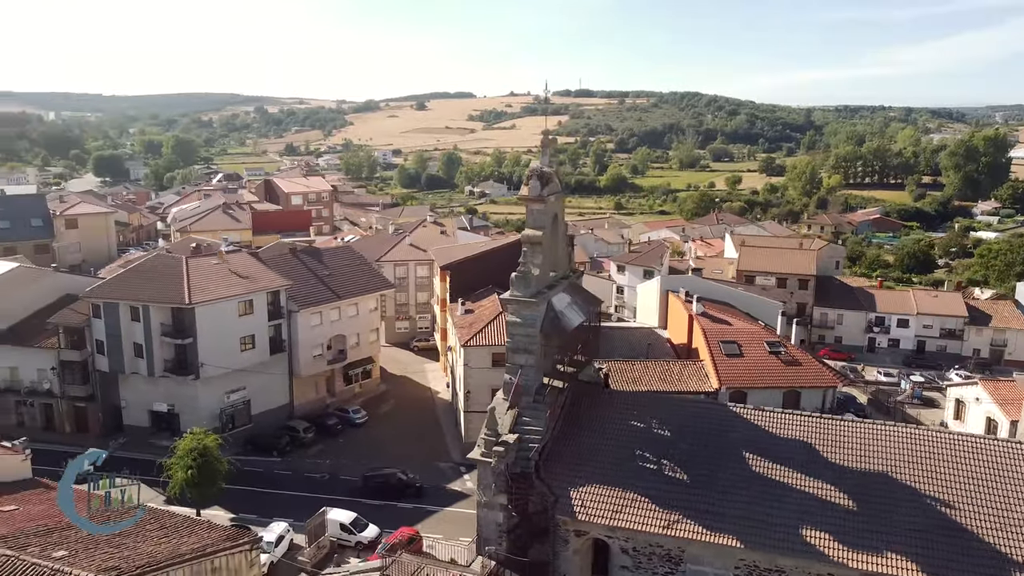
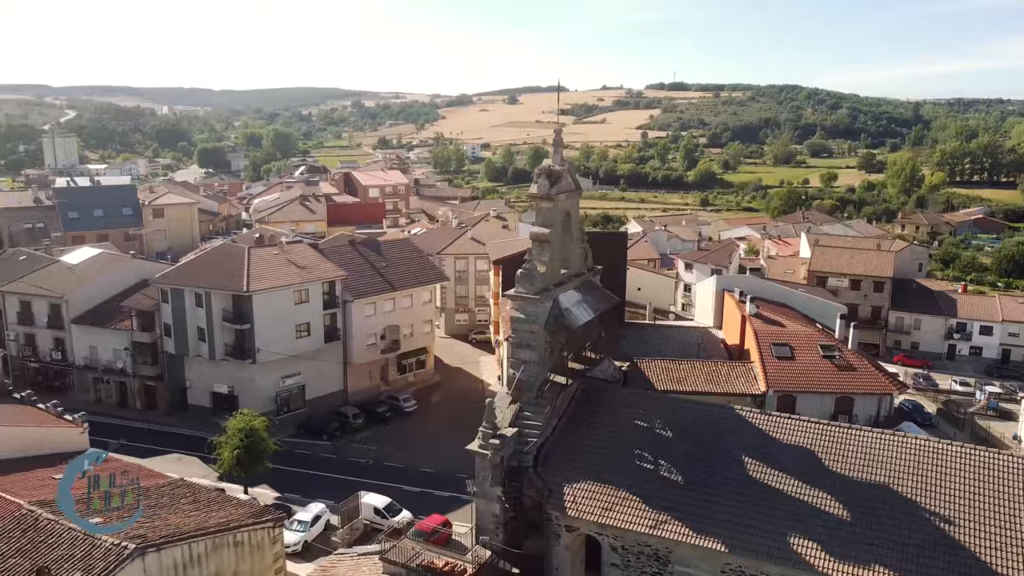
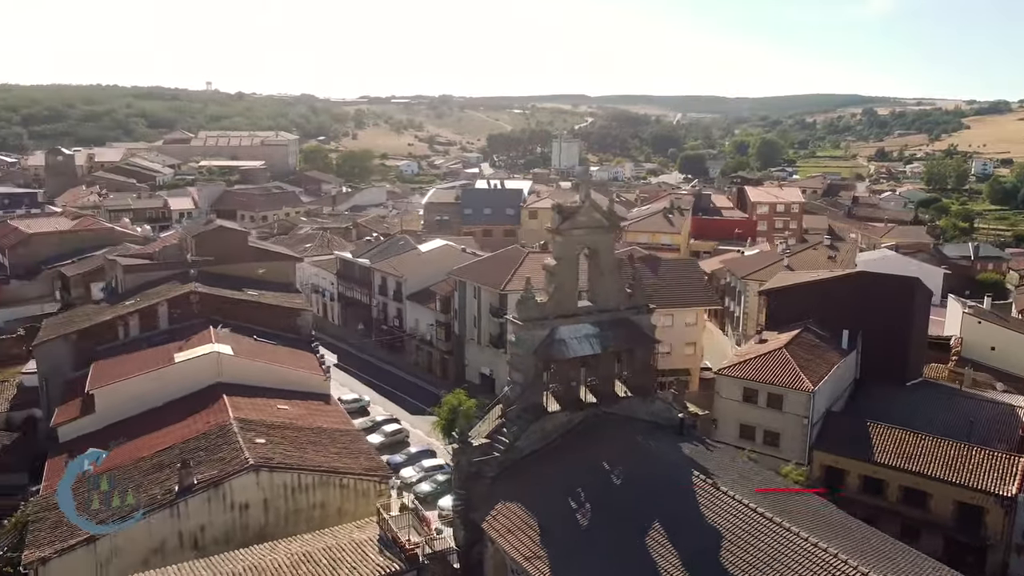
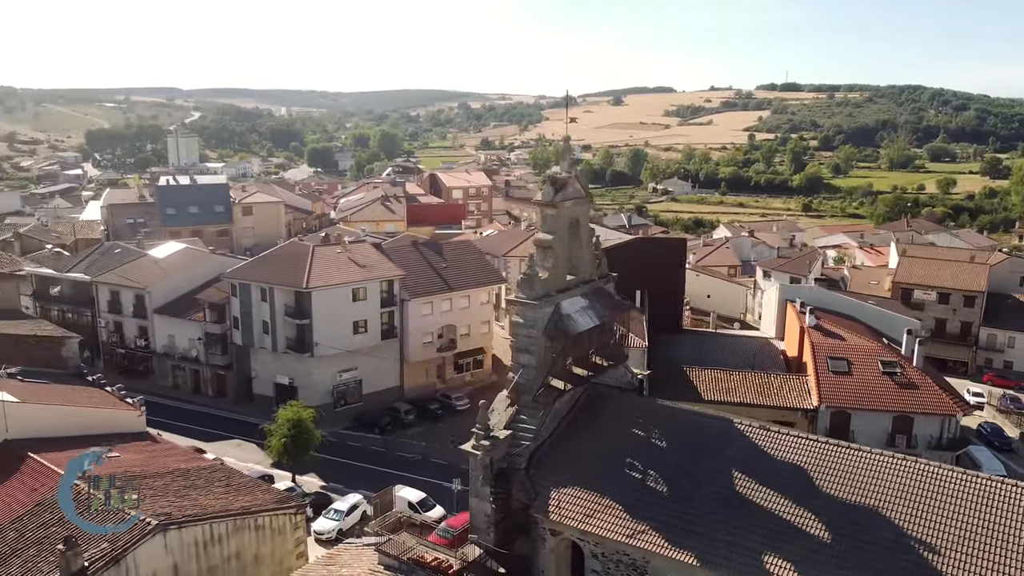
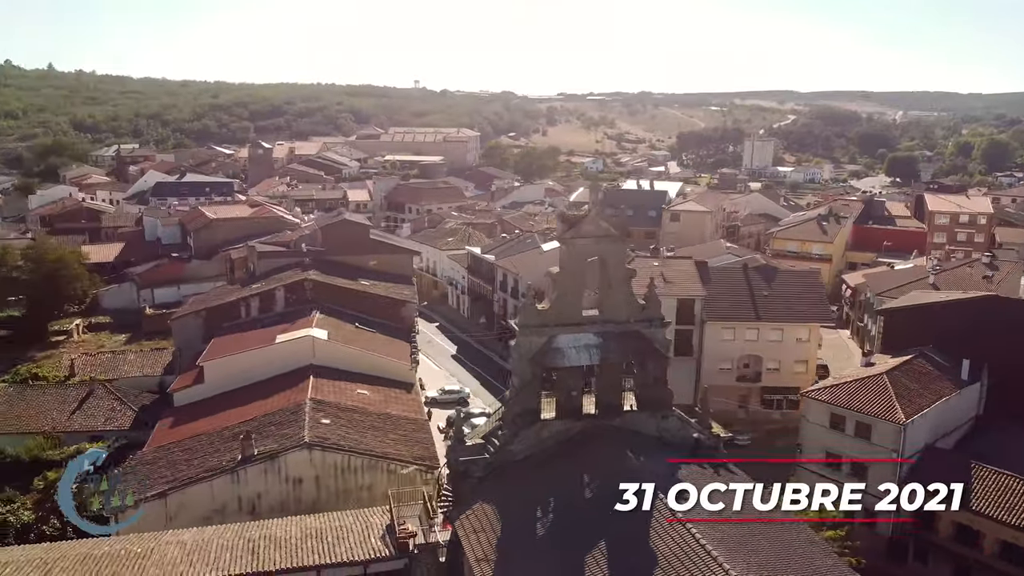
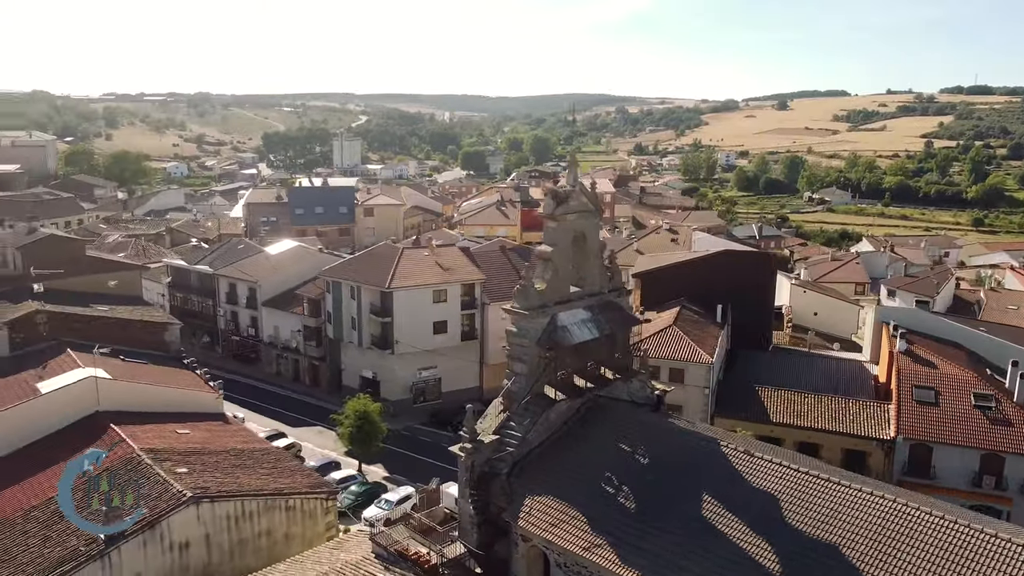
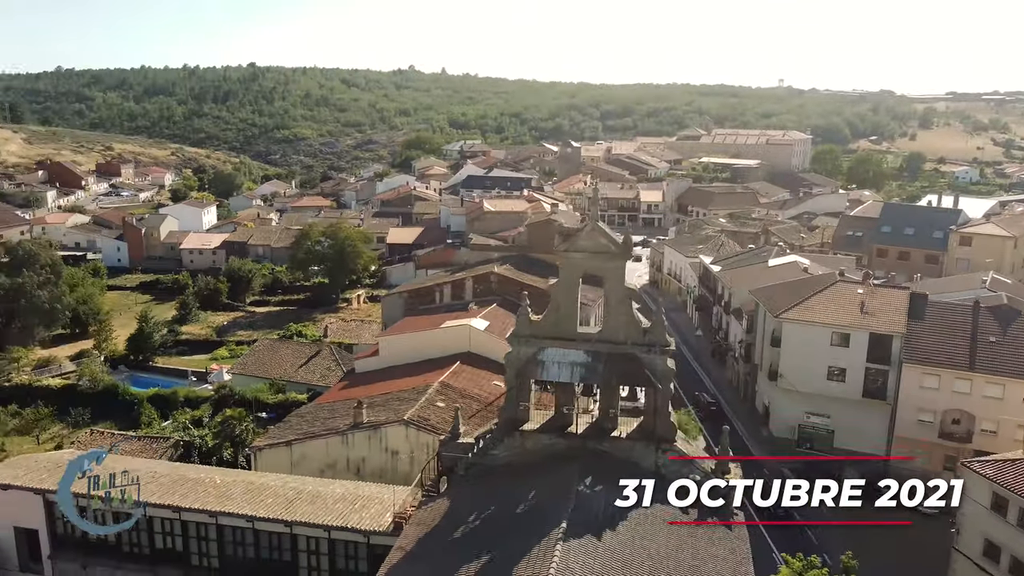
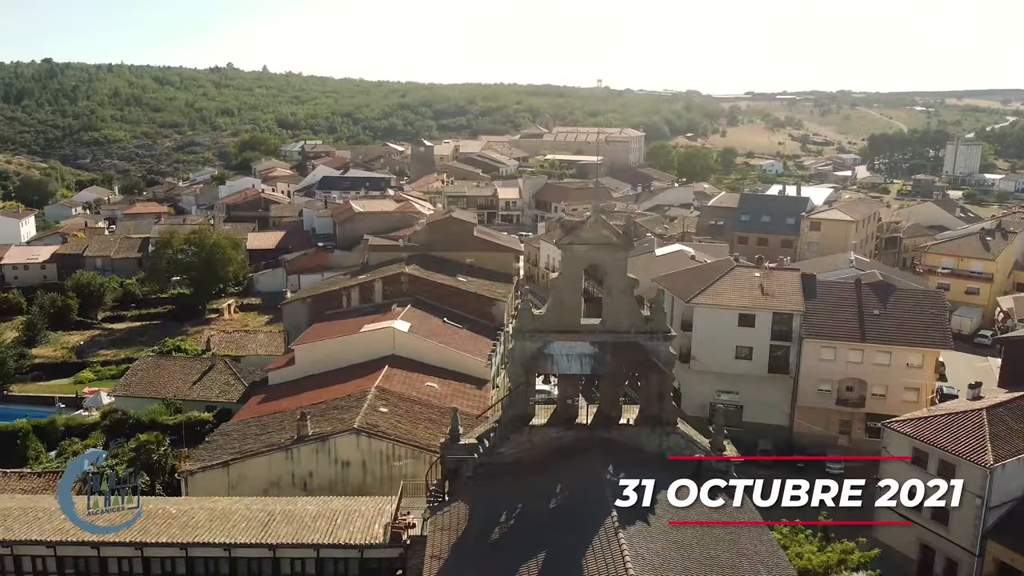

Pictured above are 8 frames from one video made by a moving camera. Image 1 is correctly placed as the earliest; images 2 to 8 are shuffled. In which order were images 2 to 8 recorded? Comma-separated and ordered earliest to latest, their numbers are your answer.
2, 4, 6, 3, 5, 8, 7
